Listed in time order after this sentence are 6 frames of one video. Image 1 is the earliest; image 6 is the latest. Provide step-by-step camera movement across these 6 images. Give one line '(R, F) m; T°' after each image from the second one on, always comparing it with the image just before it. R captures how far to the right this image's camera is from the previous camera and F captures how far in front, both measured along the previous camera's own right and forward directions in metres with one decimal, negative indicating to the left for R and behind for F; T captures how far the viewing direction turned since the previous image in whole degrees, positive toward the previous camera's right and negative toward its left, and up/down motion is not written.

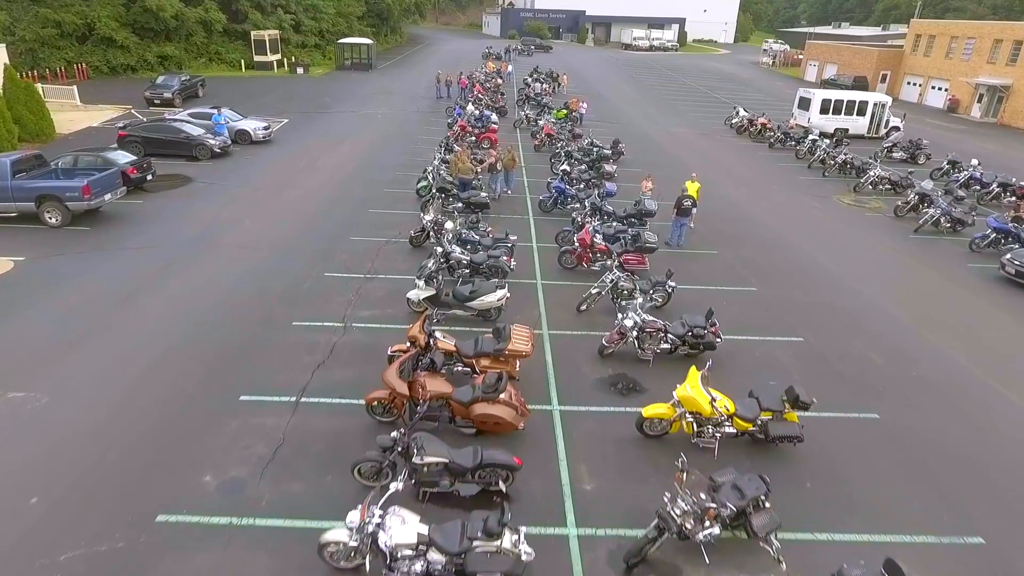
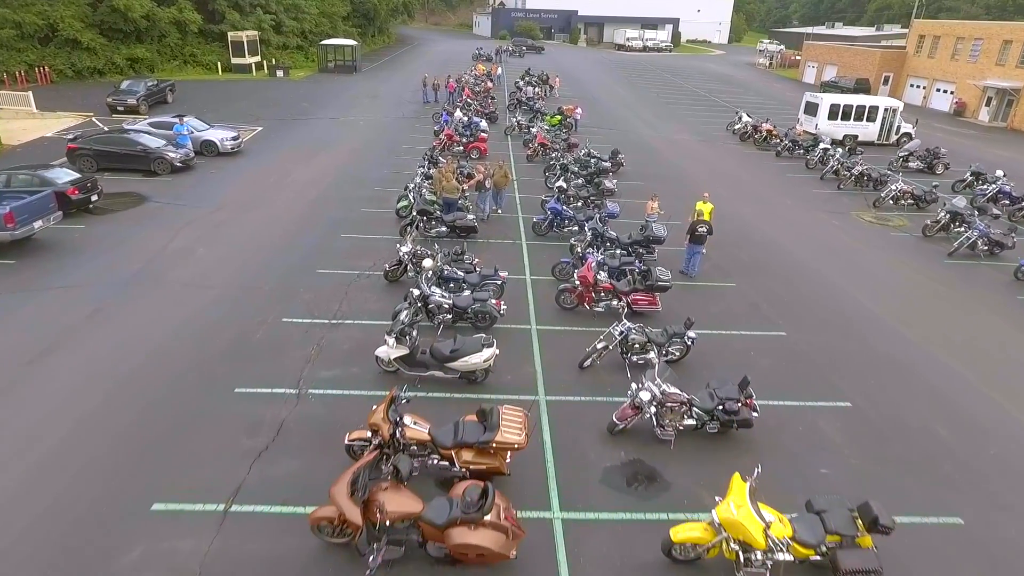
(0.0, +1.6) m; +1°
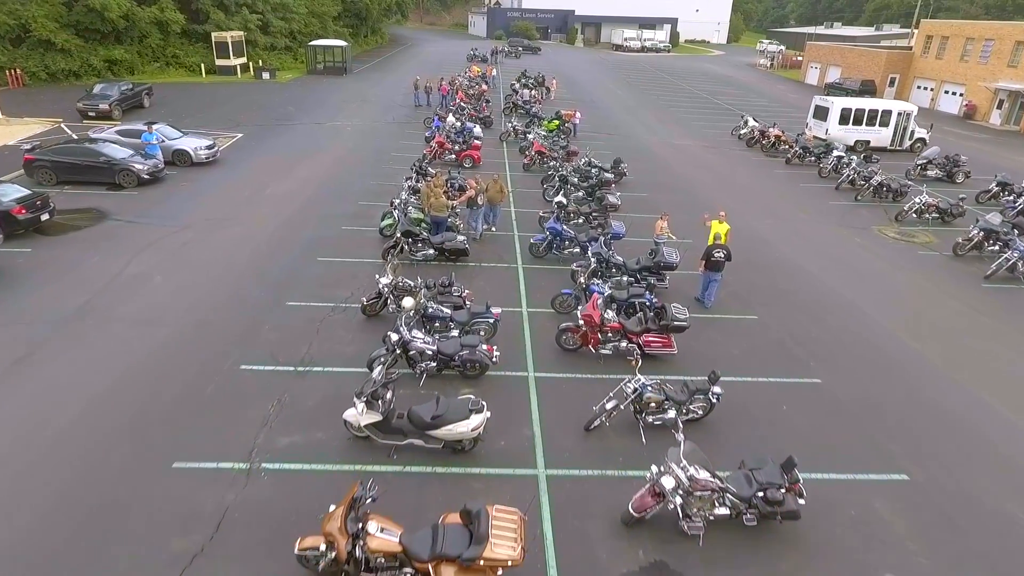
(0.0, +1.2) m; 0°
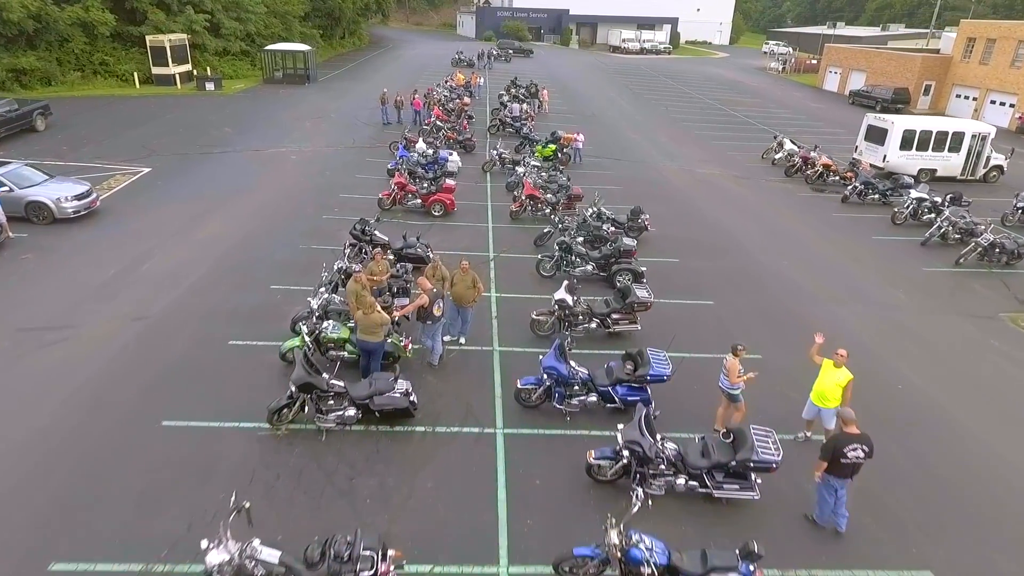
(+0.2, +4.7) m; +1°
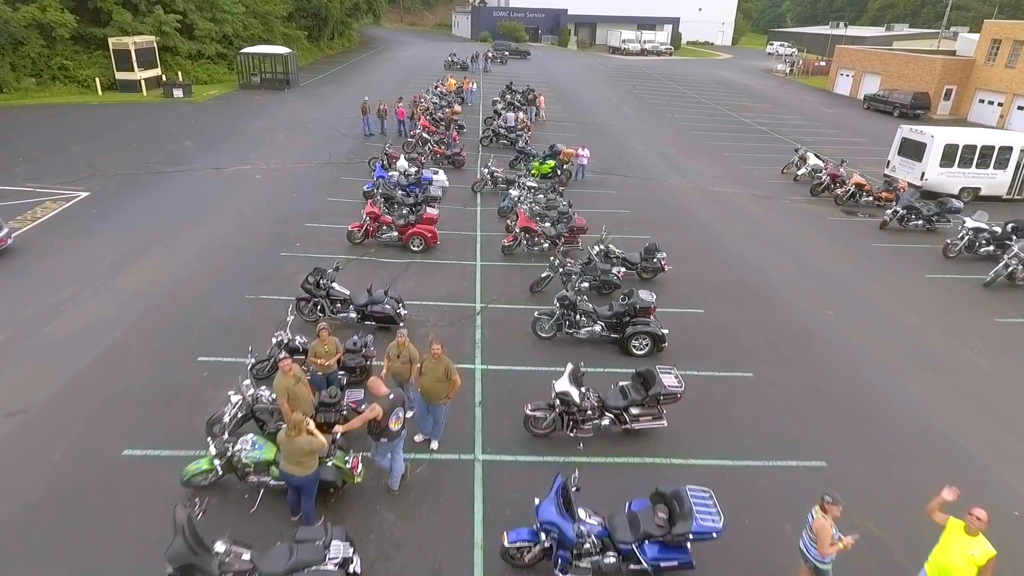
(+0.1, +2.2) m; 0°
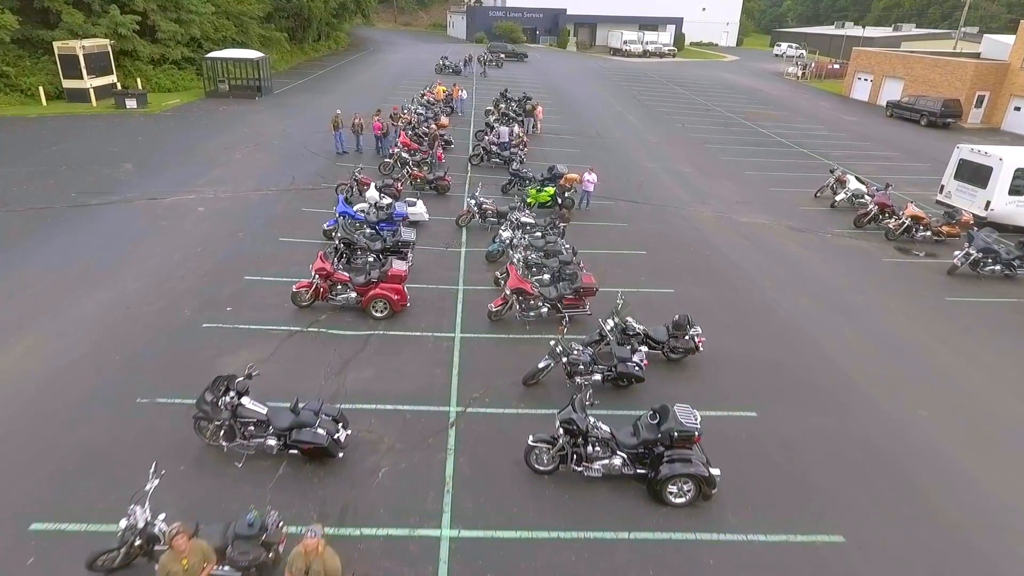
(+0.2, +2.8) m; 0°
